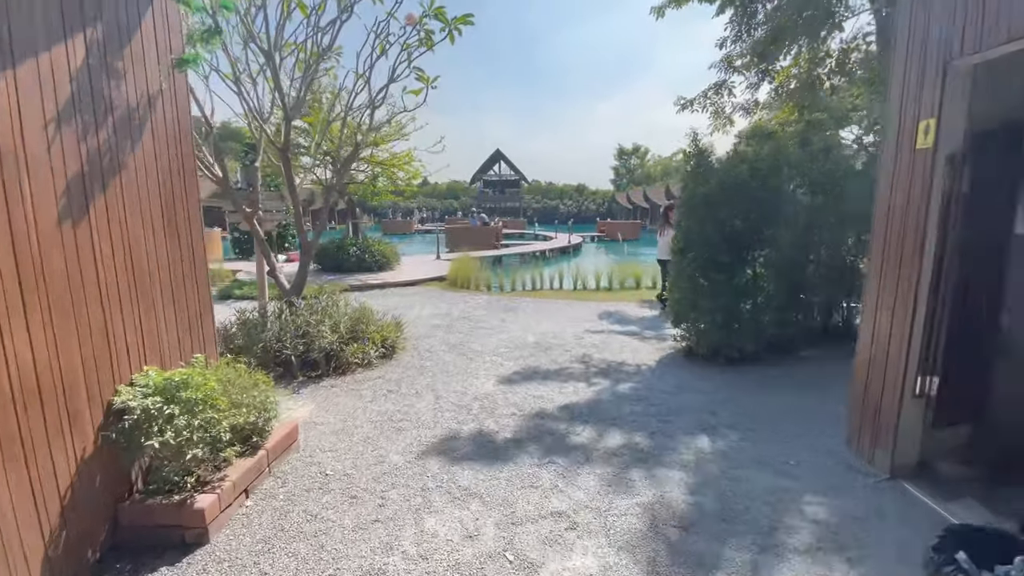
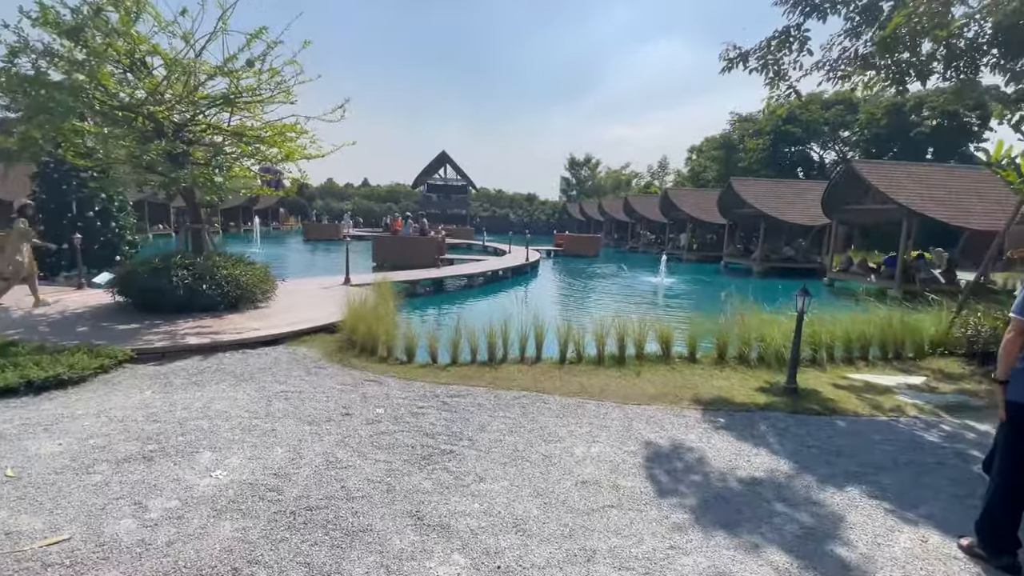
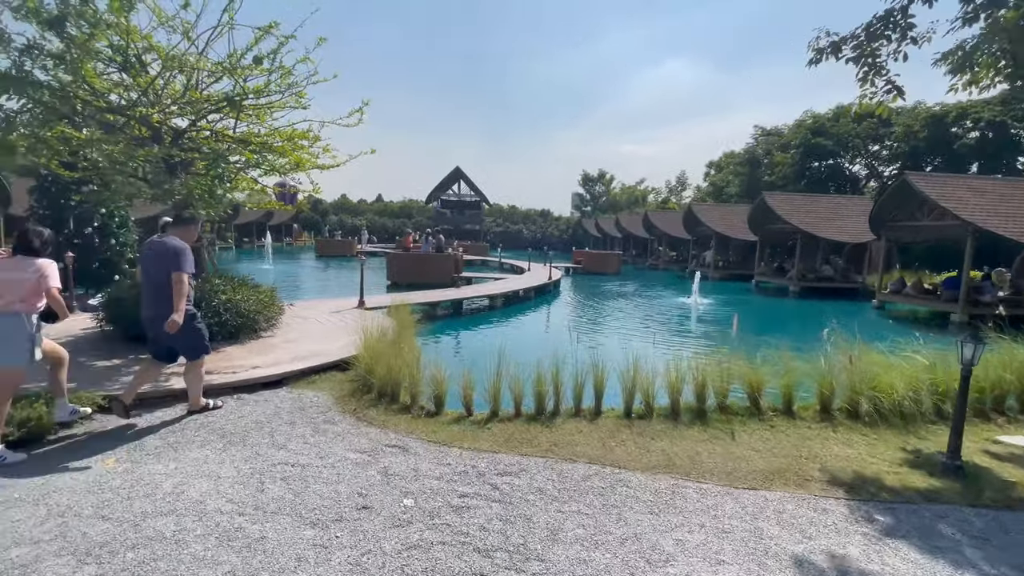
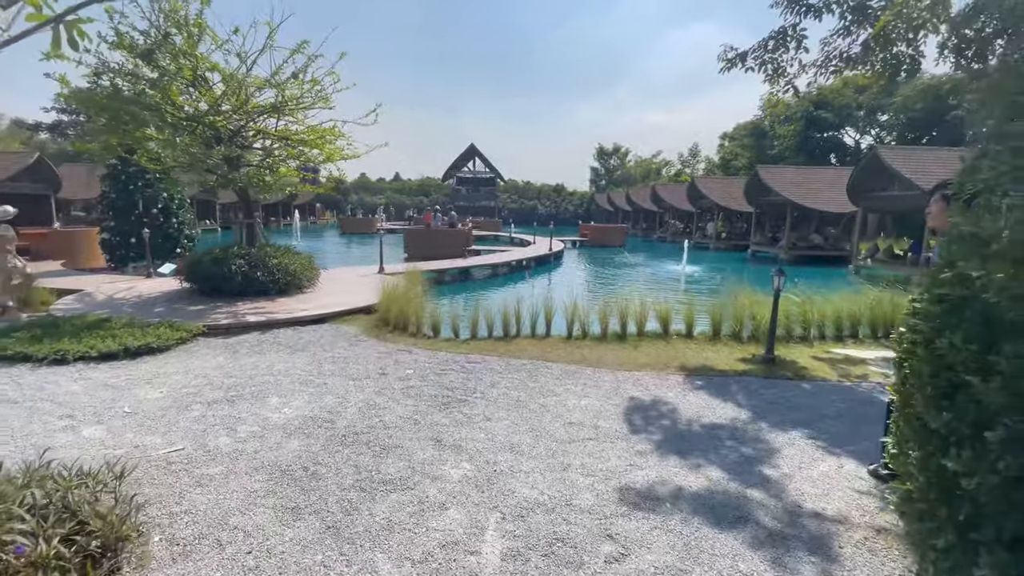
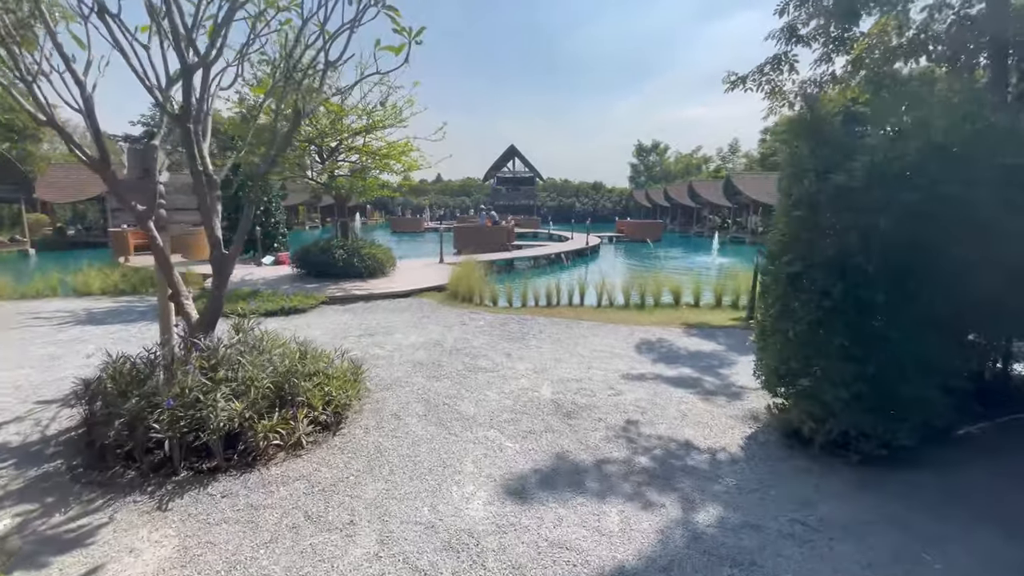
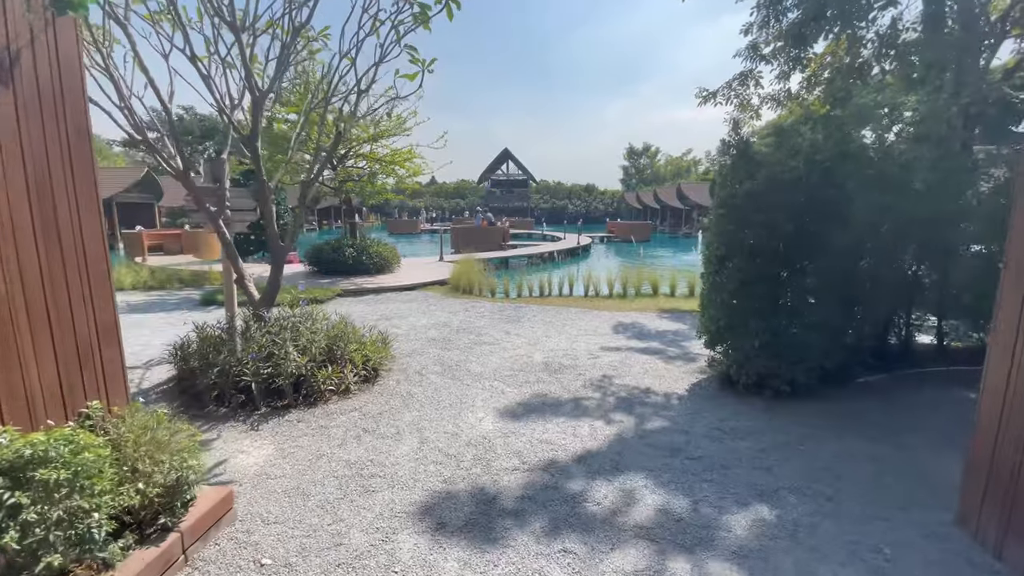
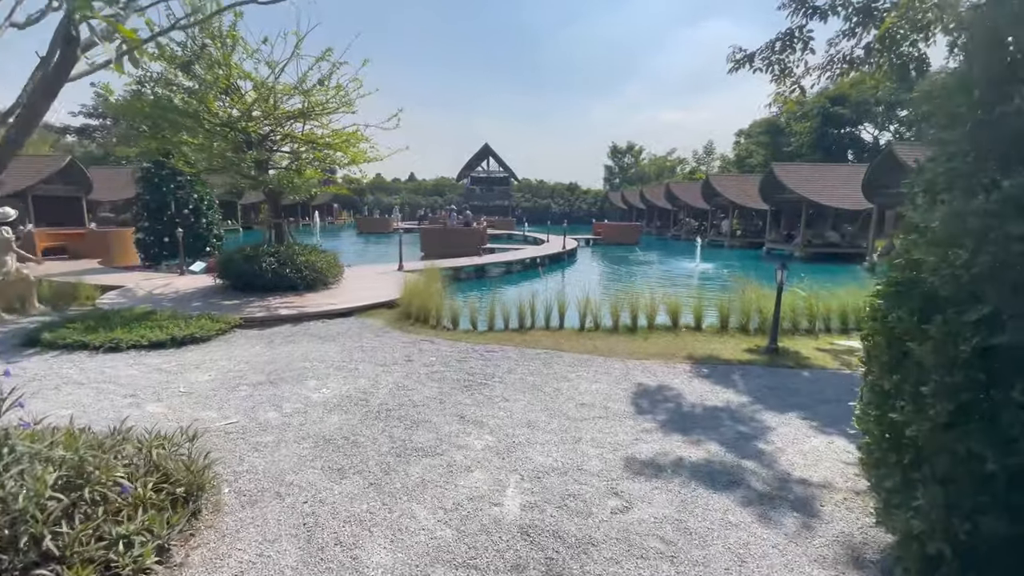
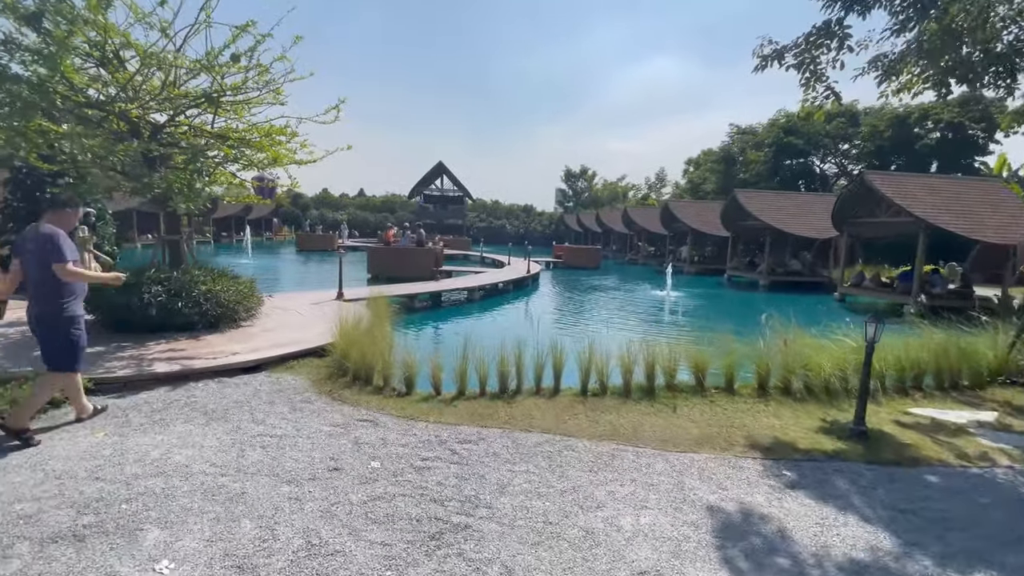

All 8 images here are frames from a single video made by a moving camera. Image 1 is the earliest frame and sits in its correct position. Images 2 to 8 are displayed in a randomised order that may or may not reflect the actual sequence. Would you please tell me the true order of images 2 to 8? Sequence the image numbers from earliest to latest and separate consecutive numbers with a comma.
6, 5, 7, 4, 2, 8, 3
